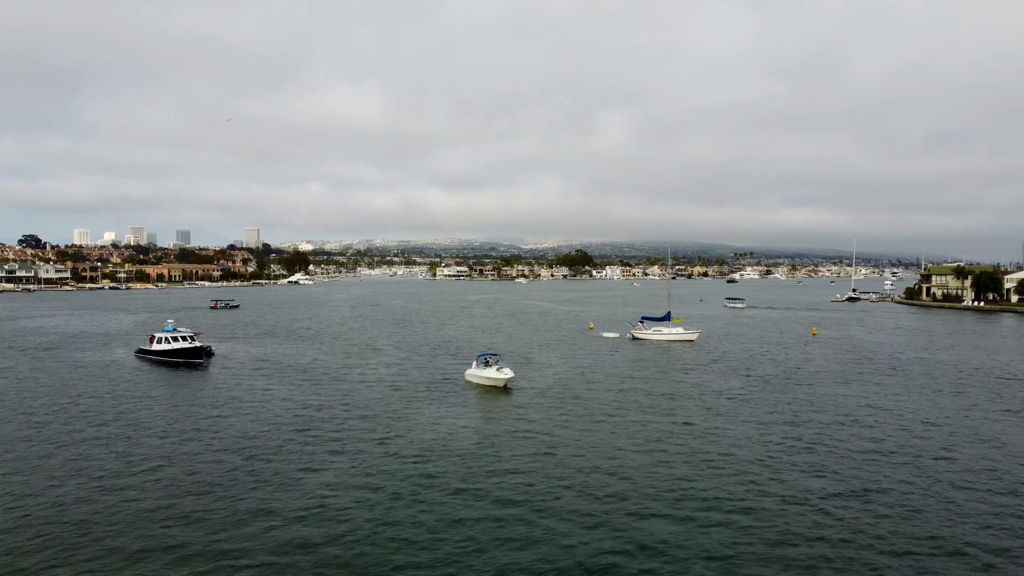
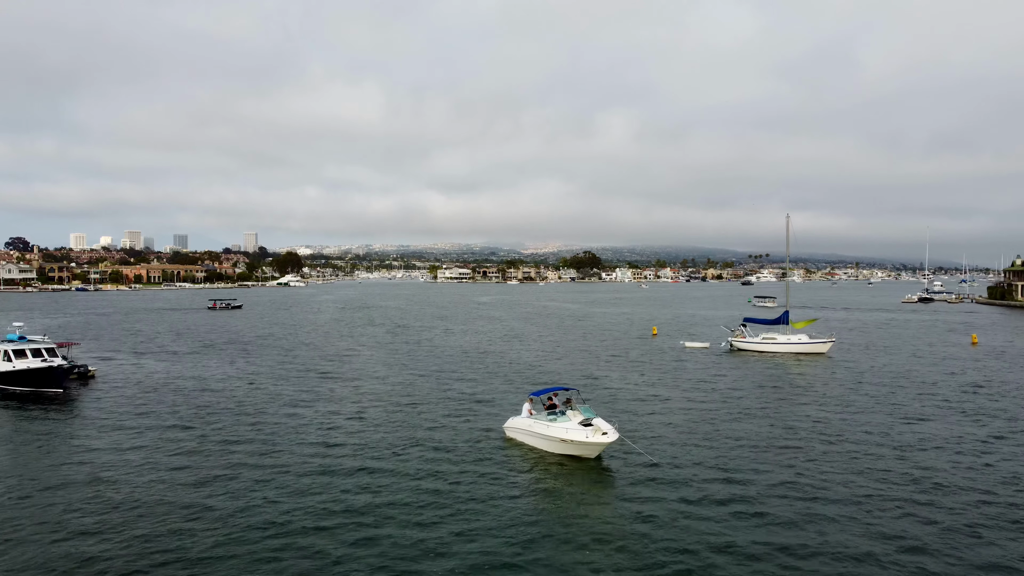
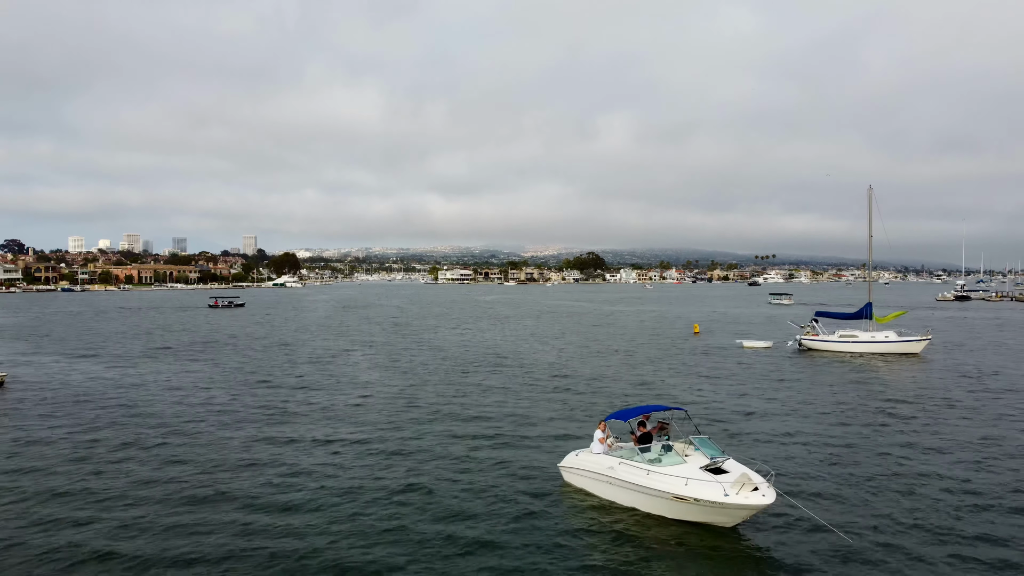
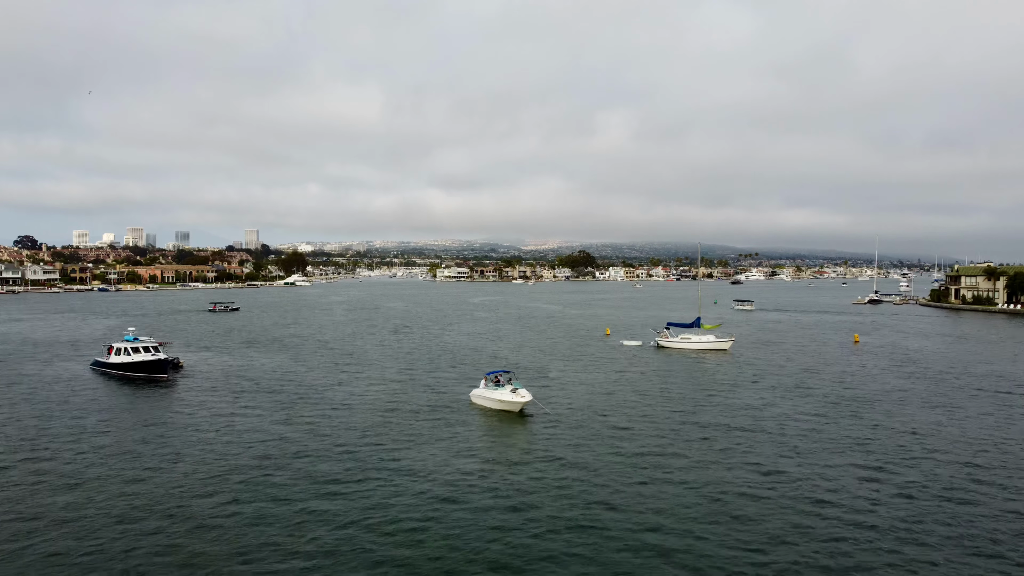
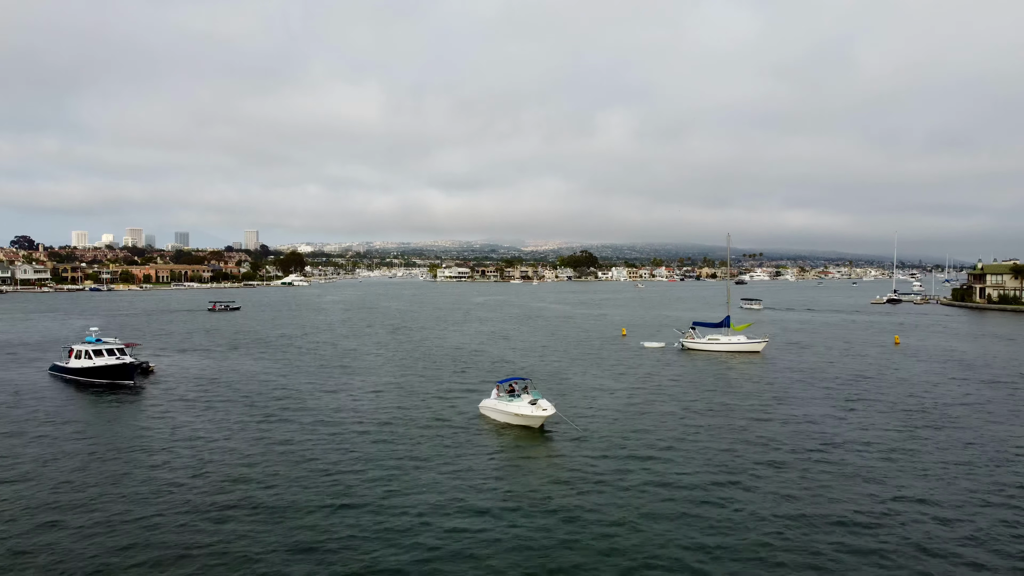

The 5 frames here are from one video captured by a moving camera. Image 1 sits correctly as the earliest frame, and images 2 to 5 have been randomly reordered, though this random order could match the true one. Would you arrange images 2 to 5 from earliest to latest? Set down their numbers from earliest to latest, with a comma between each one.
4, 5, 2, 3
